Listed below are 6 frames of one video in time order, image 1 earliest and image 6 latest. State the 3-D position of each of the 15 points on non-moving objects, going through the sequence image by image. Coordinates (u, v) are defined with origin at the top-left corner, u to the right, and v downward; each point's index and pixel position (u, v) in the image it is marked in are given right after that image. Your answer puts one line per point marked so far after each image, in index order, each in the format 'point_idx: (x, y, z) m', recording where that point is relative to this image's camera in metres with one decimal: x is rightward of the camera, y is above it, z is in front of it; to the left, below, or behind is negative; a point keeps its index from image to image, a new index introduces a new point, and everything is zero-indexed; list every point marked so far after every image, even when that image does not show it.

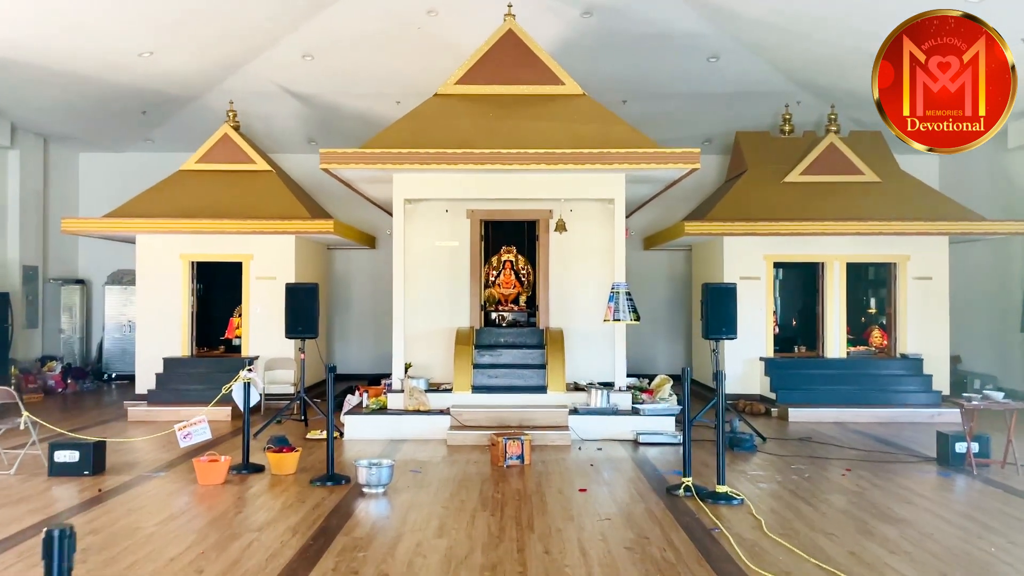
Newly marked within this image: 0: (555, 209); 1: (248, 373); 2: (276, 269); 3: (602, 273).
0: (+0.4, +0.8, +8.0) m
1: (-1.8, -0.6, +5.7) m
2: (-2.5, +0.2, +9.0) m
3: (+0.9, +0.2, +7.9) m
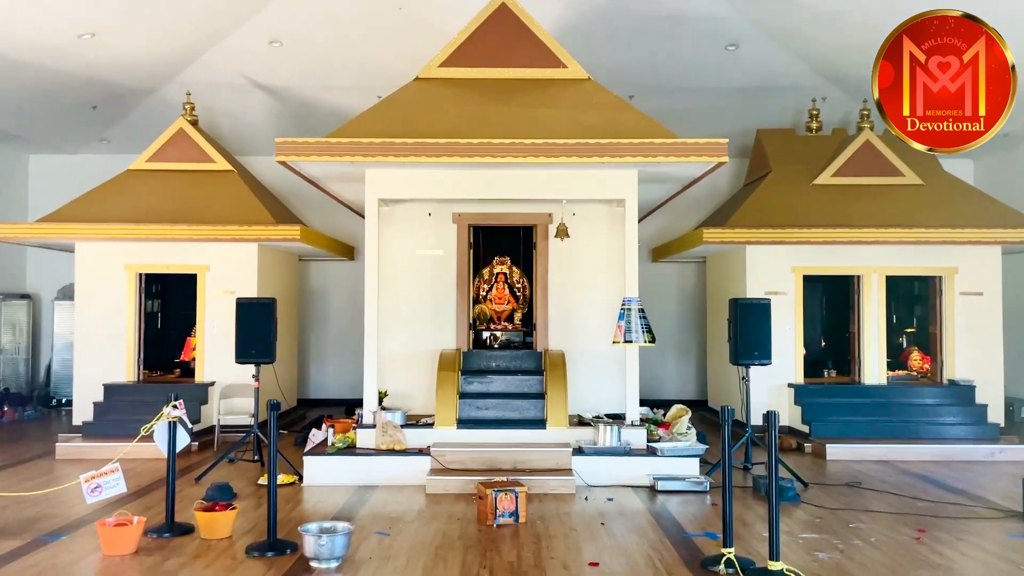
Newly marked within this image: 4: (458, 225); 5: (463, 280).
0: (+0.4, +0.6, +6.9) m
1: (-1.8, -0.7, +4.5) m
2: (-2.6, +0.1, +7.8) m
3: (+0.8, 0.0, +6.8) m
4: (-0.4, +0.5, +6.9) m
5: (-0.4, +0.1, +6.8) m
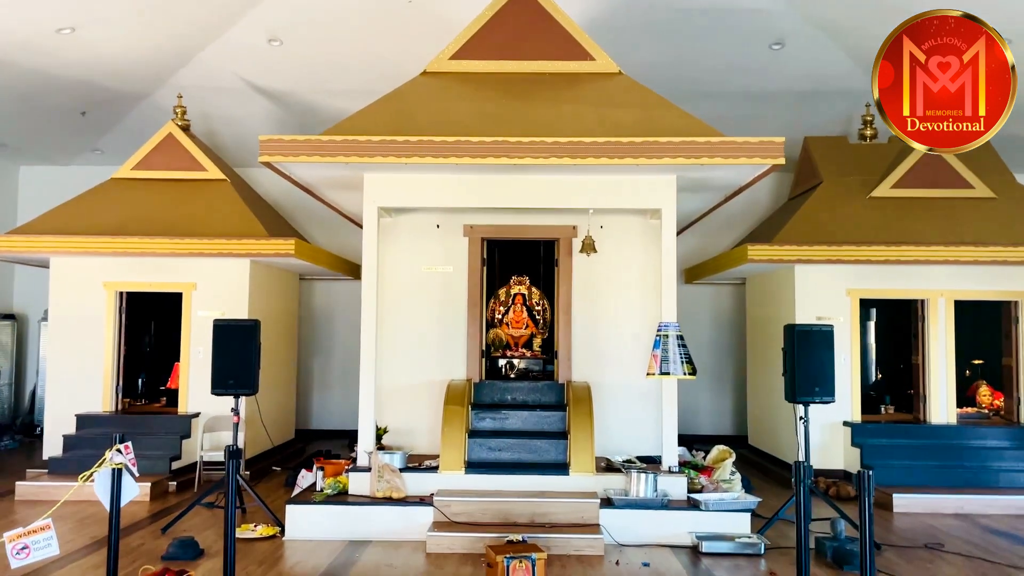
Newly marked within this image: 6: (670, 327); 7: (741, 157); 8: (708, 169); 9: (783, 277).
0: (+0.5, +0.5, +6.0) m
1: (-1.8, -0.8, +3.7) m
2: (-2.4, -0.1, +7.1) m
3: (+0.9, -0.1, +5.9) m
4: (-0.3, +0.4, +6.1) m
5: (-0.3, -0.1, +6.0) m
6: (+1.0, -0.3, +5.4) m
7: (+1.4, +0.8, +5.0) m
8: (+1.2, +0.7, +5.3) m
9: (+2.3, +0.1, +7.3) m
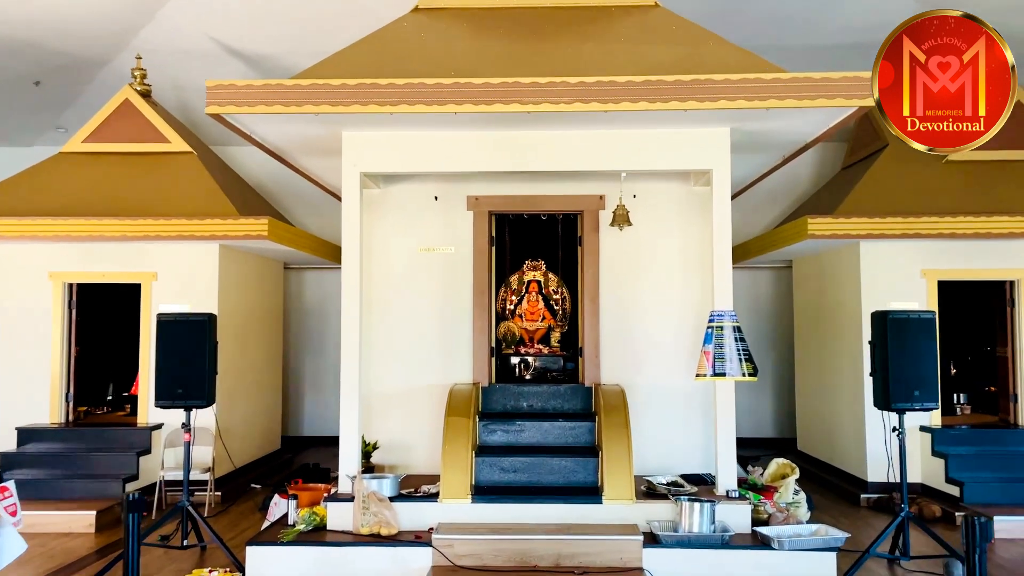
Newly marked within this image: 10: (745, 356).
0: (+0.6, +0.6, +5.0) m
1: (-1.7, -0.7, +2.7) m
2: (-2.3, 0.0, +6.1) m
3: (+1.0, 0.0, +4.9) m
4: (-0.2, +0.5, +5.0) m
5: (-0.2, 0.0, +5.0) m
6: (+1.1, -0.1, +4.3) m
7: (+1.4, +0.9, +4.0) m
8: (+1.3, +0.9, +4.2) m
9: (+2.4, +0.2, +6.2) m
10: (+1.2, -0.3, +4.2) m
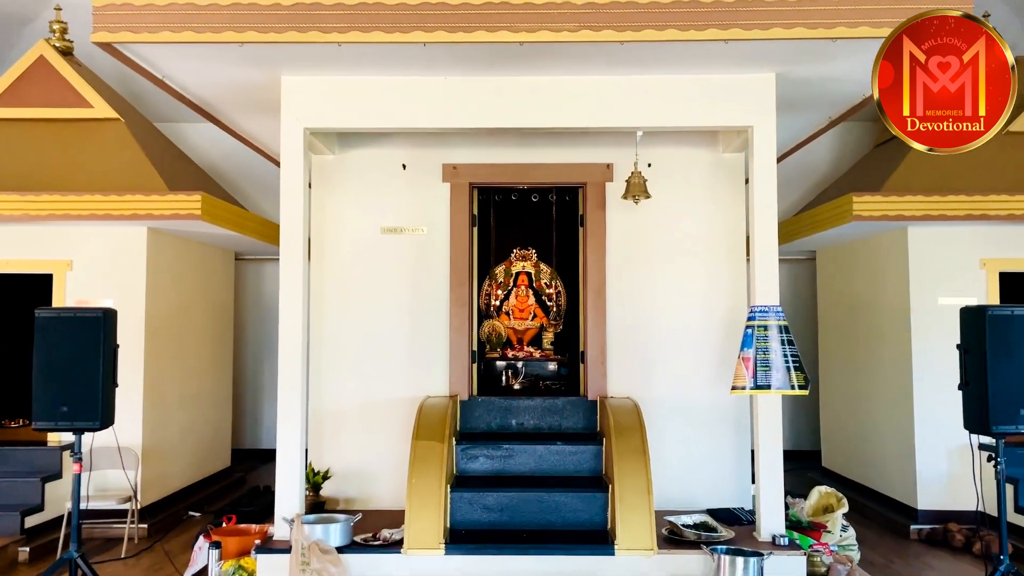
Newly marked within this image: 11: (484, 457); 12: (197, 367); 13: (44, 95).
0: (+0.5, +0.6, +4.0) m
1: (-1.7, -0.6, +1.7) m
2: (-2.4, 0.0, +5.1) m
3: (+1.0, 0.0, +4.0) m
4: (-0.3, +0.5, +4.1) m
5: (-0.2, +0.1, +4.0) m
6: (+1.0, -0.1, +3.4) m
7: (+1.4, +0.9, +3.0) m
8: (+1.3, +0.9, +3.3) m
9: (+2.4, +0.3, +5.3) m
10: (+1.1, -0.3, +3.3) m
11: (-0.1, -0.7, +3.7) m
12: (-2.2, -0.6, +5.9) m
13: (-3.0, +1.2, +5.5) m
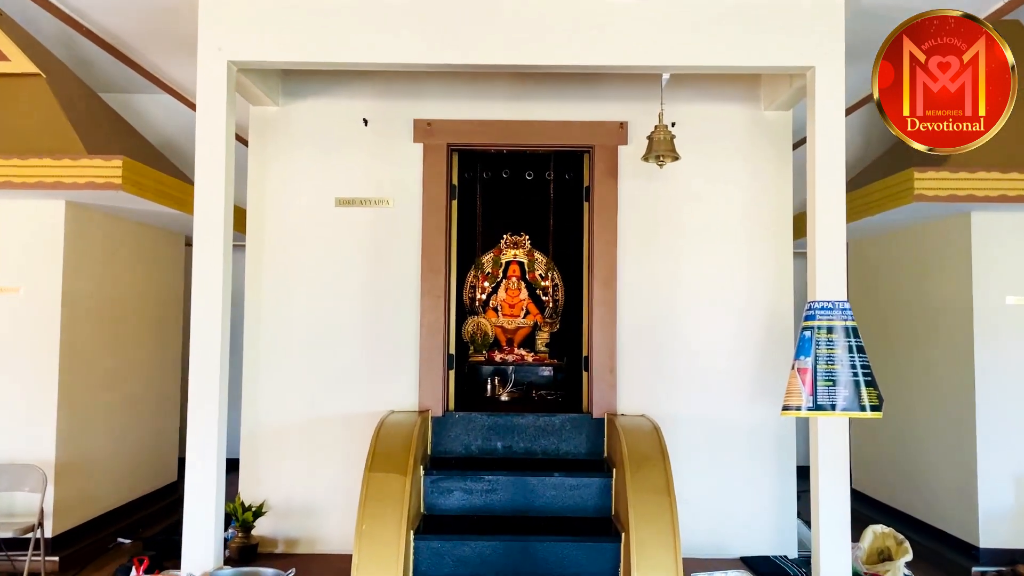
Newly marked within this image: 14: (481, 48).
0: (+0.5, +0.6, +3.2) m
1: (-1.7, -0.6, +0.9) m
2: (-2.5, +0.1, +4.2) m
3: (+0.9, 0.0, +3.2) m
4: (-0.3, +0.6, +3.2) m
5: (-0.3, +0.1, +3.2) m
6: (+1.0, -0.1, +2.6) m
7: (+1.4, +1.0, +2.2) m
8: (+1.2, +0.9, +2.5) m
9: (+2.3, +0.3, +4.5) m
10: (+1.1, -0.3, +2.5) m
11: (-0.2, -0.7, +2.9) m
12: (-2.3, -0.5, +5.1) m
13: (-3.0, +1.3, +4.6) m
14: (-0.1, +0.8, +2.7) m
